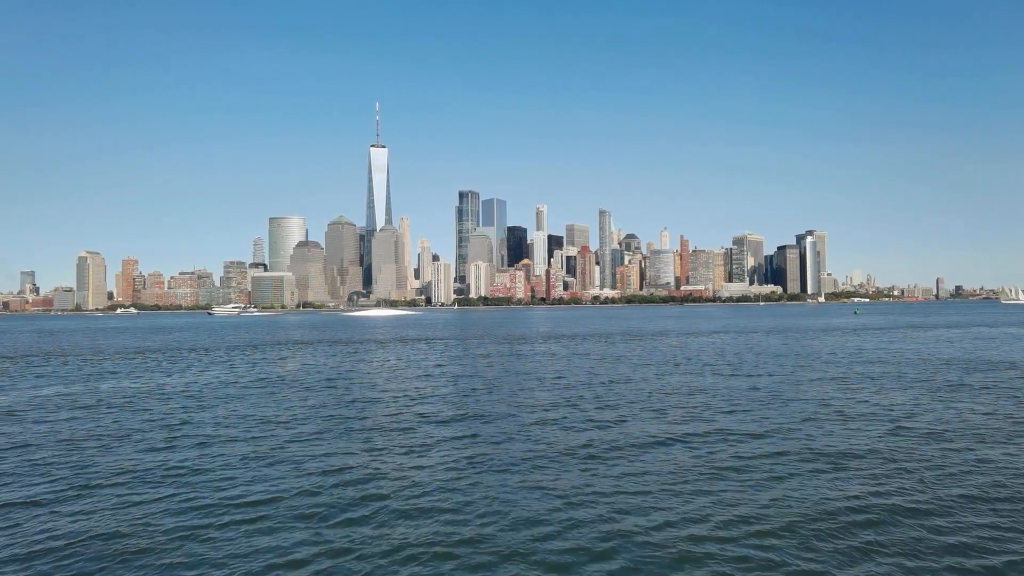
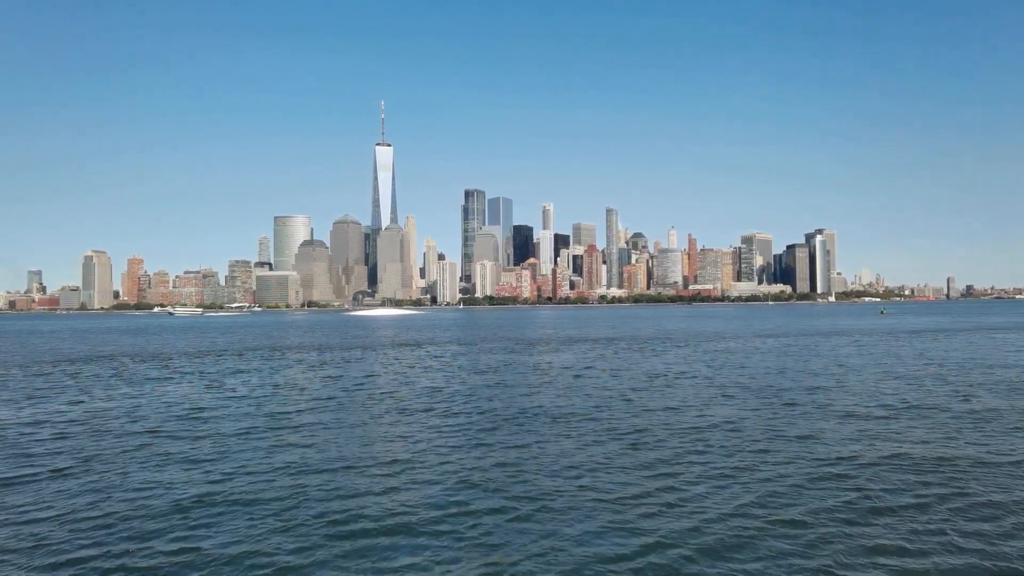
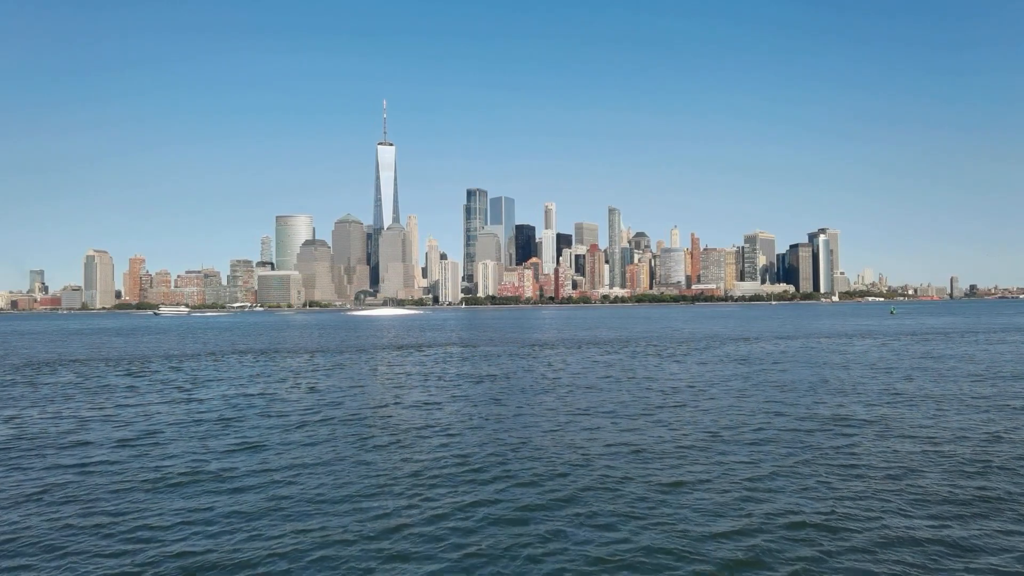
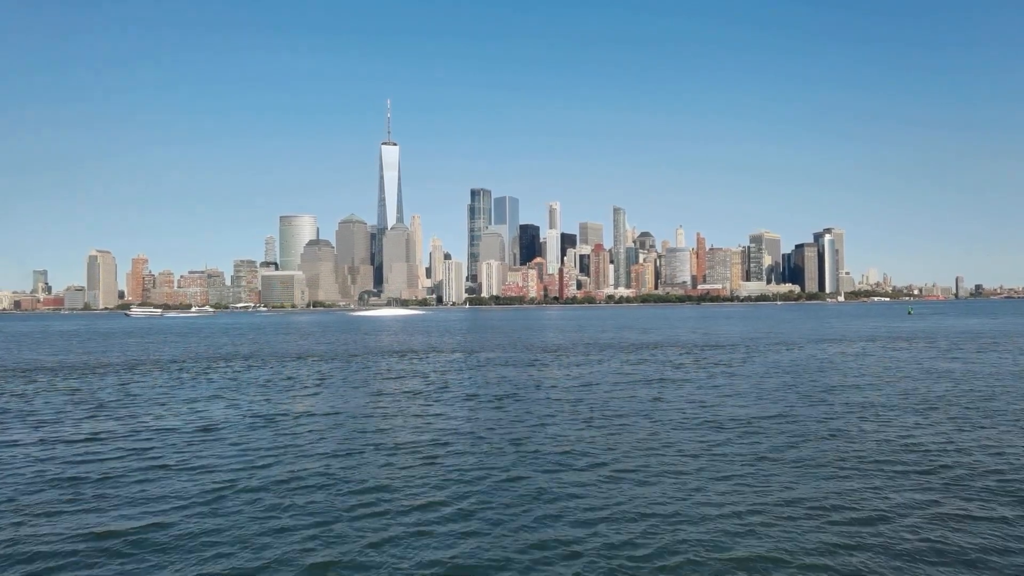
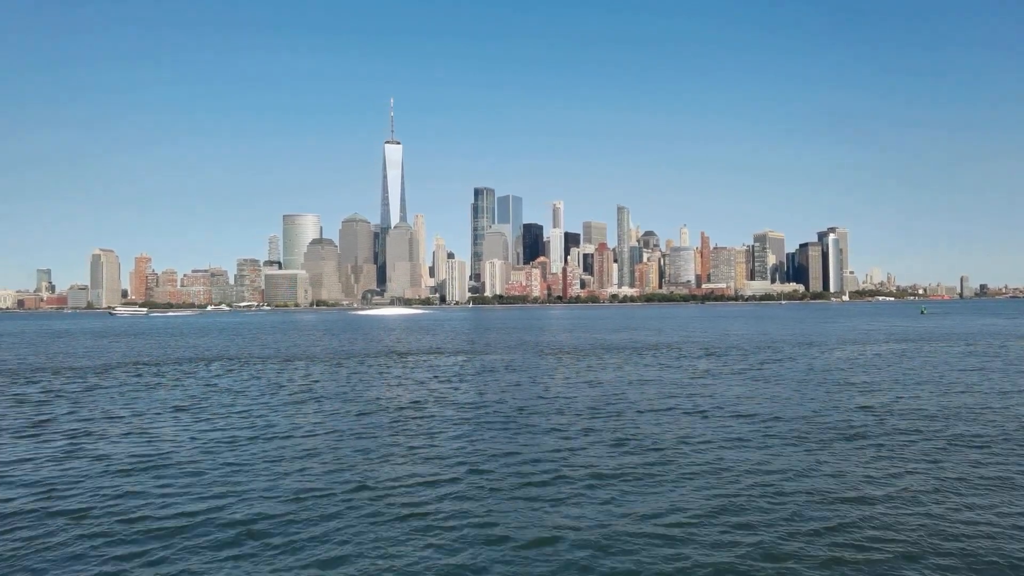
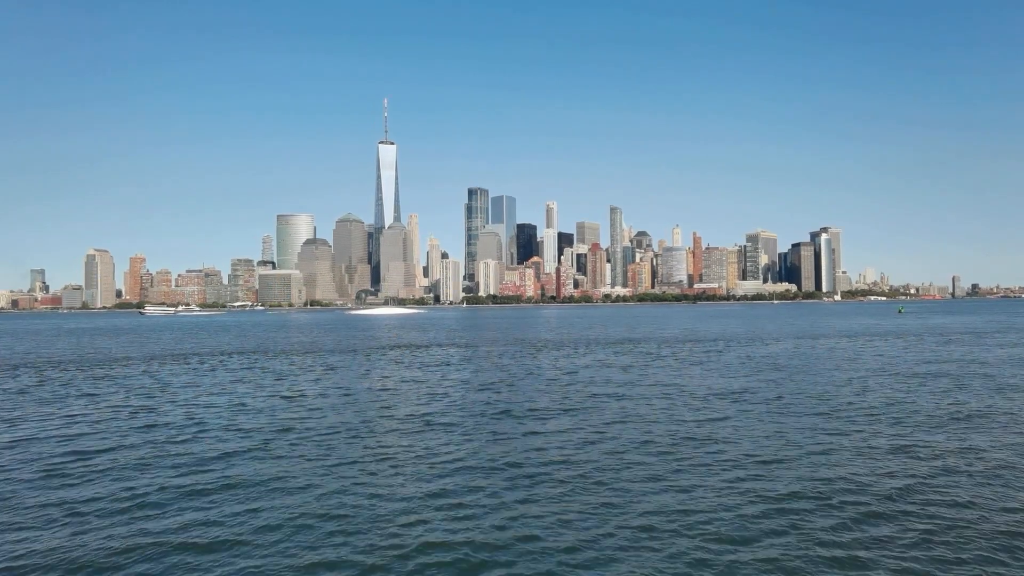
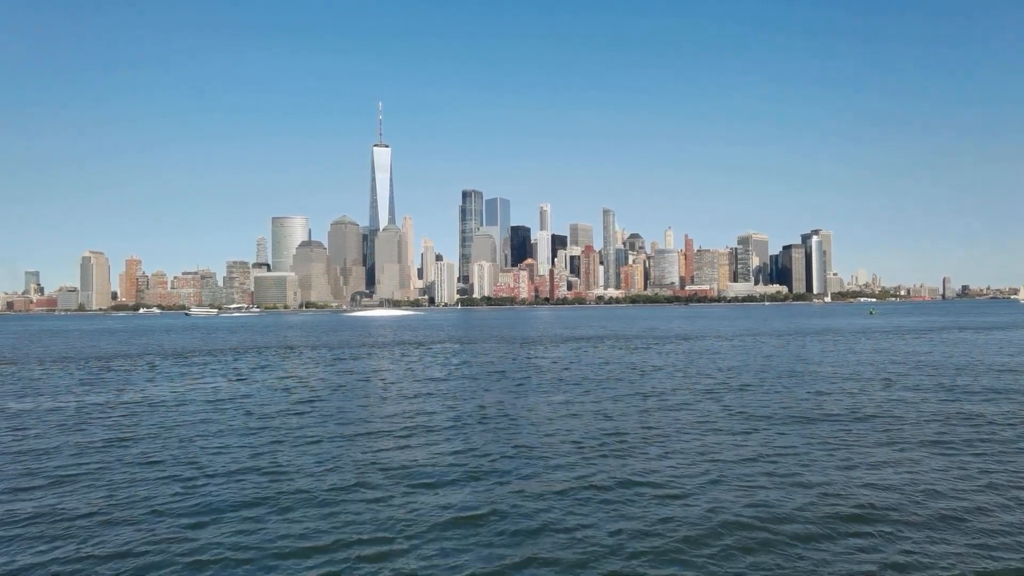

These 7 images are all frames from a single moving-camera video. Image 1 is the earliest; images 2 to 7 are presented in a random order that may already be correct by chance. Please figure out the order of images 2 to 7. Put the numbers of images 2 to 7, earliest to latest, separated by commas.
7, 2, 3, 6, 4, 5
